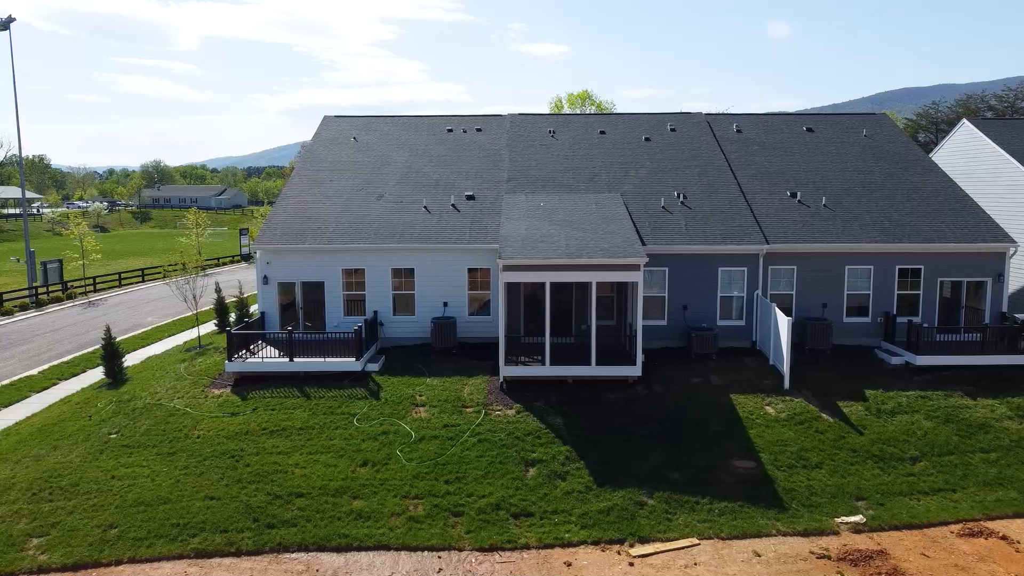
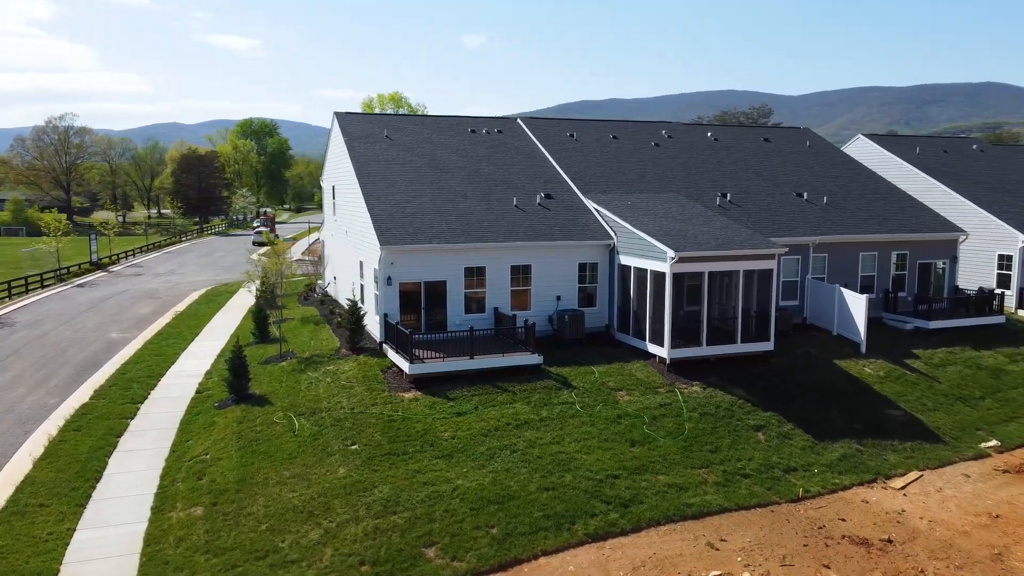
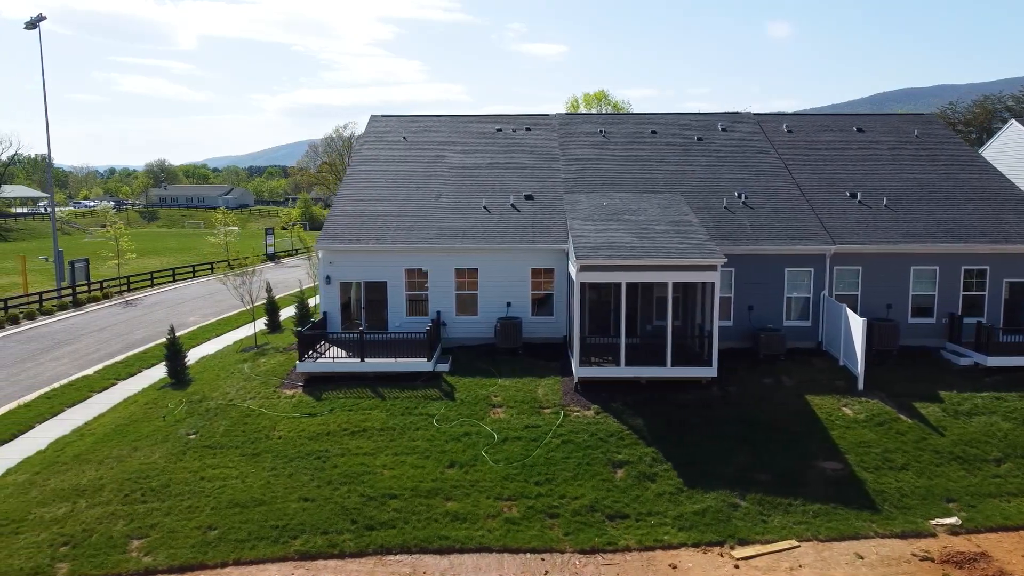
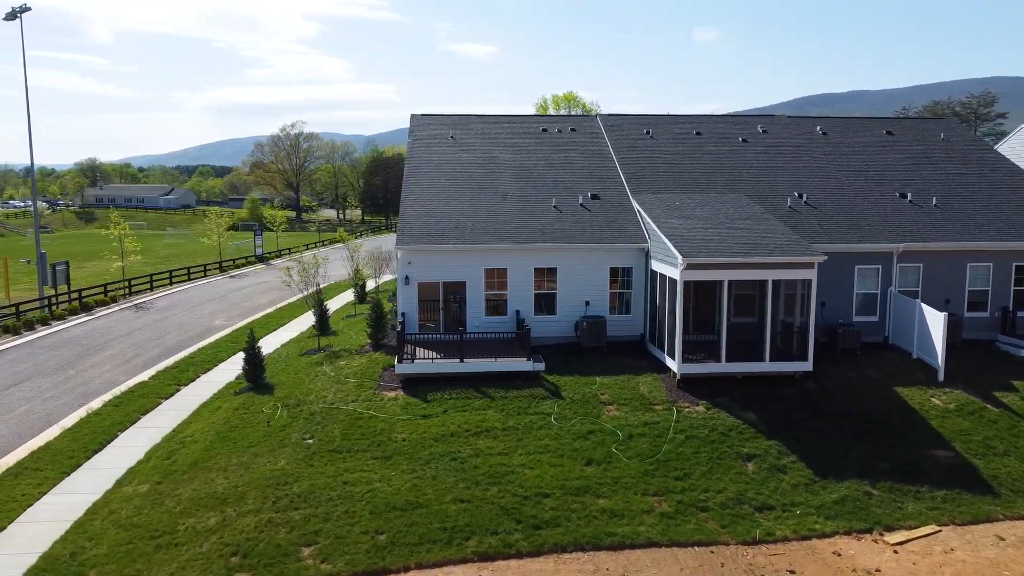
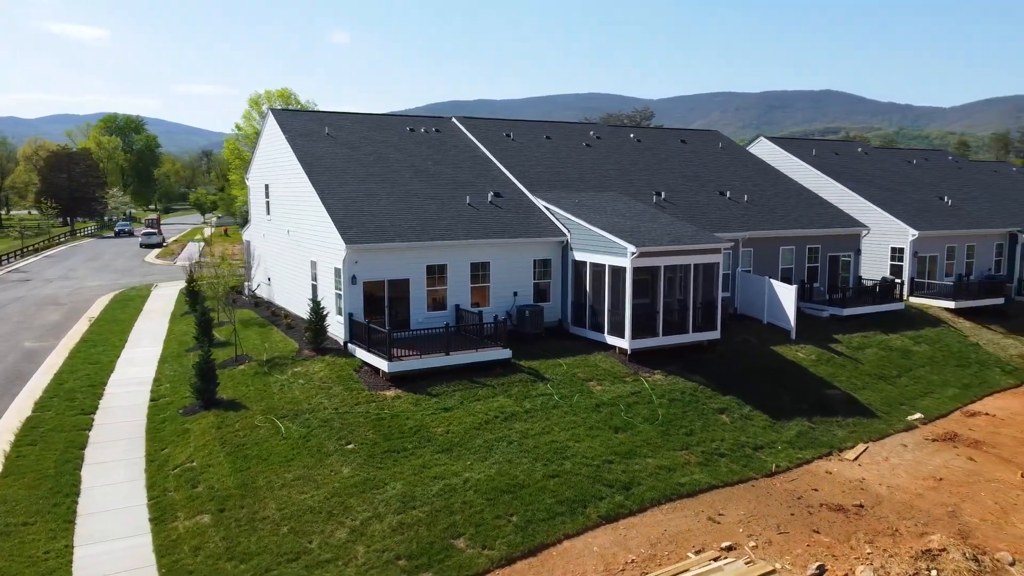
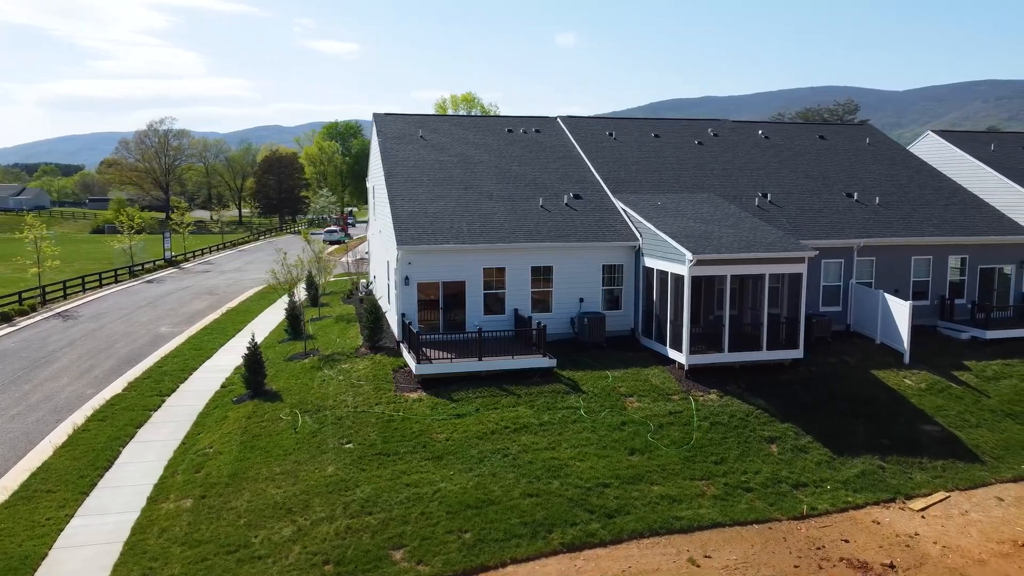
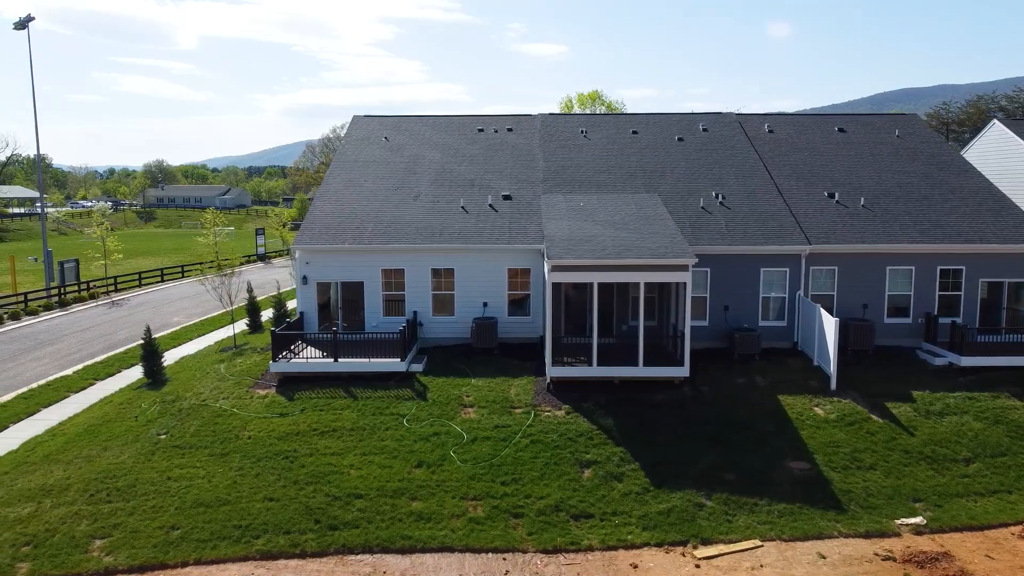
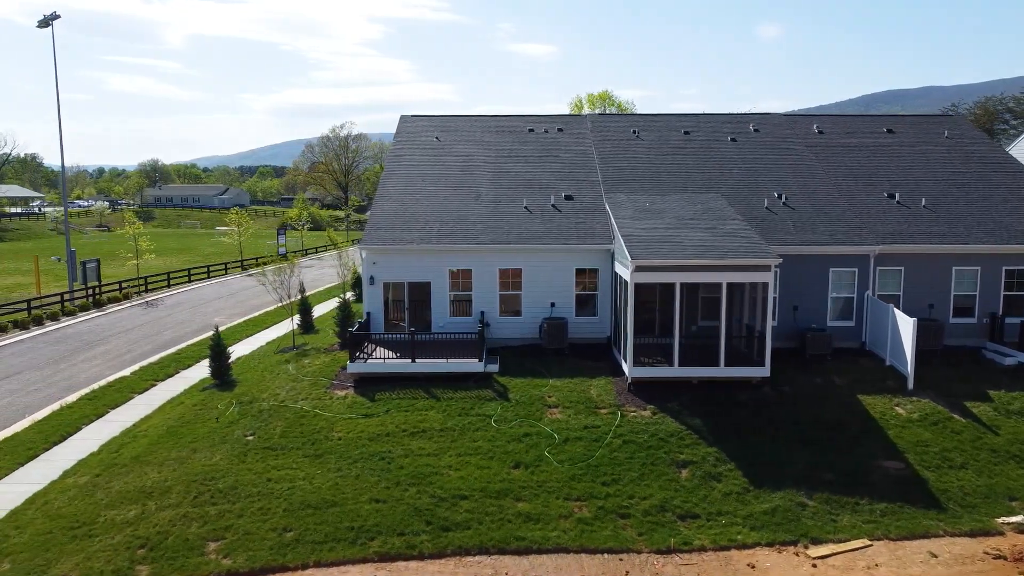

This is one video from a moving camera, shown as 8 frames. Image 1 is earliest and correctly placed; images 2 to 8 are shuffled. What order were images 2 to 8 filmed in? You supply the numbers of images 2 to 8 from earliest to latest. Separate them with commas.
7, 3, 8, 4, 6, 2, 5
